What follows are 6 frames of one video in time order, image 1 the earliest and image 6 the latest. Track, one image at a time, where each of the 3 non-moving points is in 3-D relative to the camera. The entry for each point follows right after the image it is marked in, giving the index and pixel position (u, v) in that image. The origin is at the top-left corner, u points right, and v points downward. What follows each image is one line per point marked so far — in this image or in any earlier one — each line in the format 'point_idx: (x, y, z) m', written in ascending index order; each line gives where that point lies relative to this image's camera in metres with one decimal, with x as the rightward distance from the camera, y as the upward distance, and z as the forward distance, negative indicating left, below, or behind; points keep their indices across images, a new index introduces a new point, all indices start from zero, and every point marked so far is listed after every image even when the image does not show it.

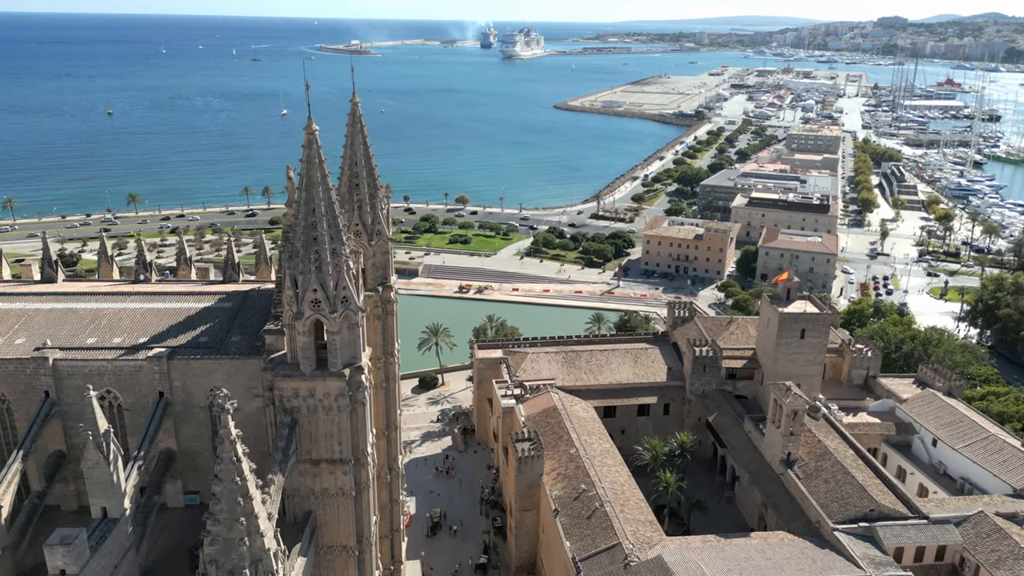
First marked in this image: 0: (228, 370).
0: (-6.5, -1.9, +16.6) m
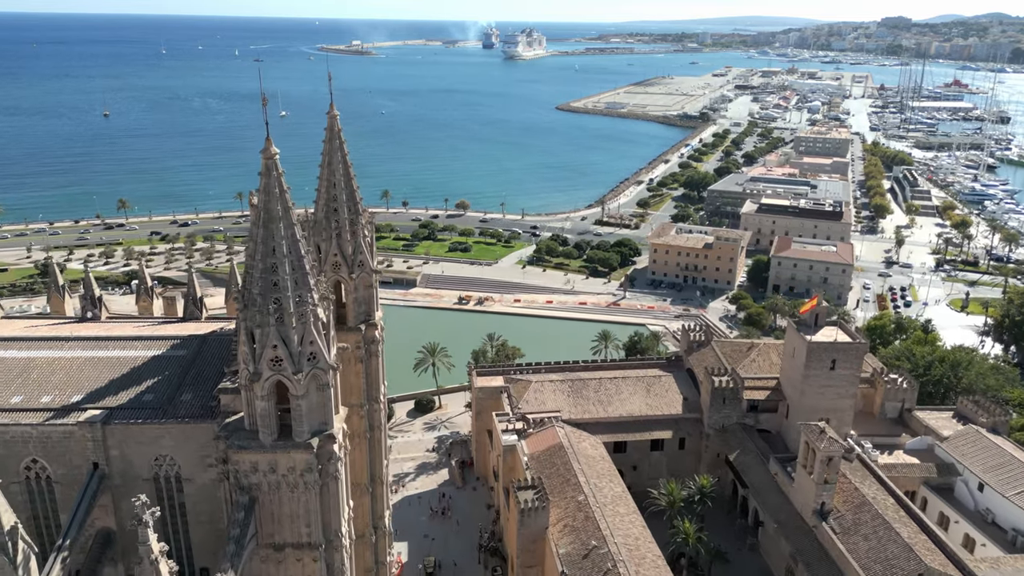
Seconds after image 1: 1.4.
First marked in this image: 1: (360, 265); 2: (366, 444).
0: (-6.5, -2.9, +13.9) m
1: (-3.8, +0.6, +18.0) m
2: (-3.8, -4.1, +19.0) m
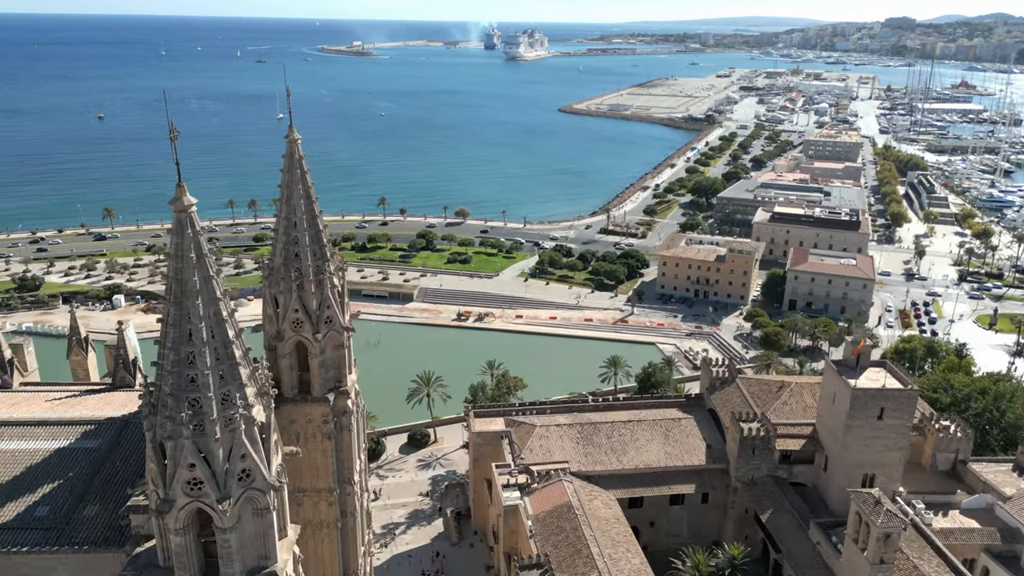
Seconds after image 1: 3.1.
0: (-6.5, -4.1, +10.6) m
1: (-3.7, -0.7, +14.7) m
2: (-3.8, -5.4, +15.7) m
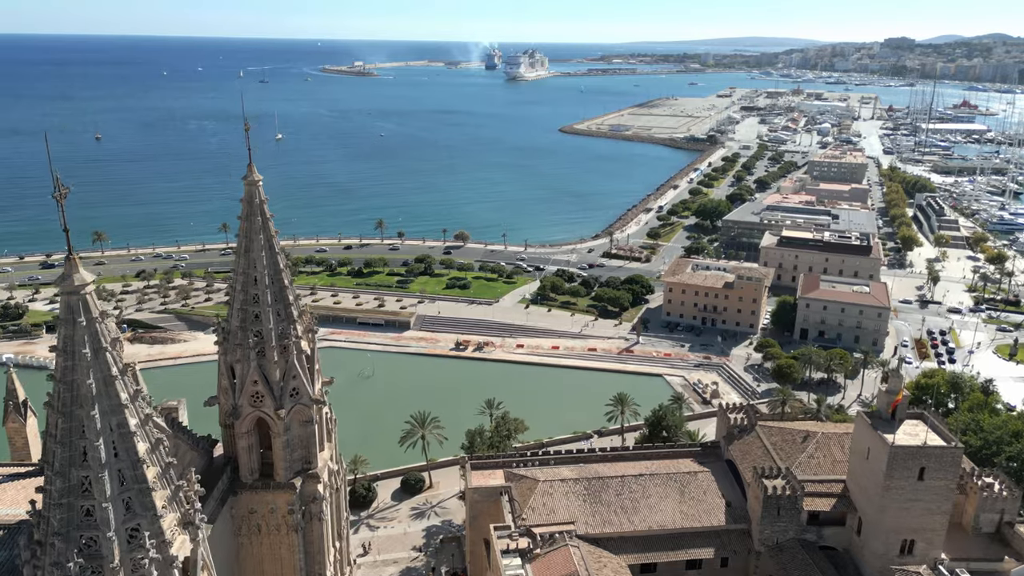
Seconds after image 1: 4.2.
0: (-6.5, -5.2, +8.3) m
1: (-3.8, -1.8, +12.4) m
2: (-3.8, -6.5, +13.3) m
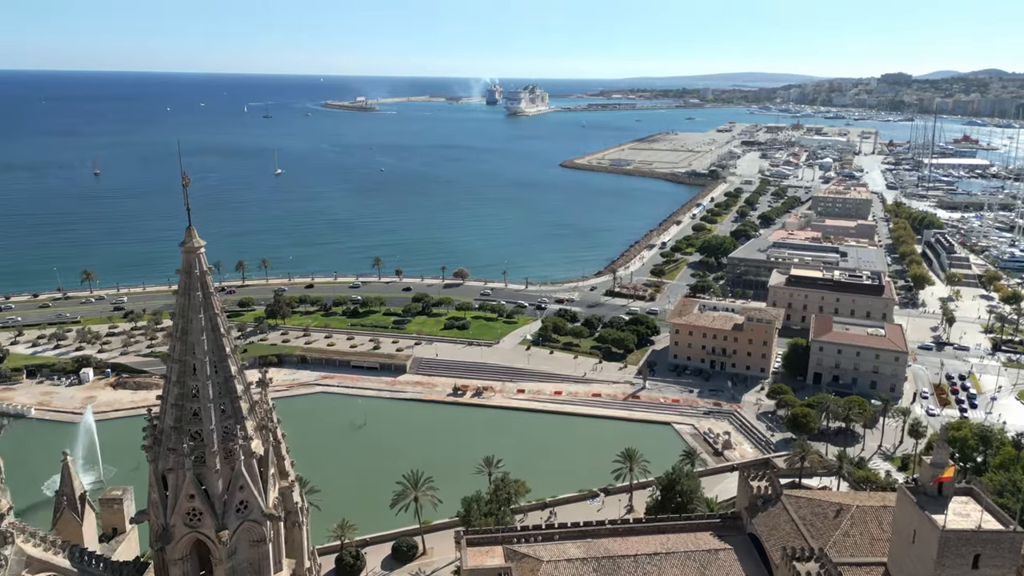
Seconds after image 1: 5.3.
0: (-6.5, -6.2, +5.8) m
1: (-3.8, -3.1, +10.1) m
2: (-3.8, -7.8, +10.7) m
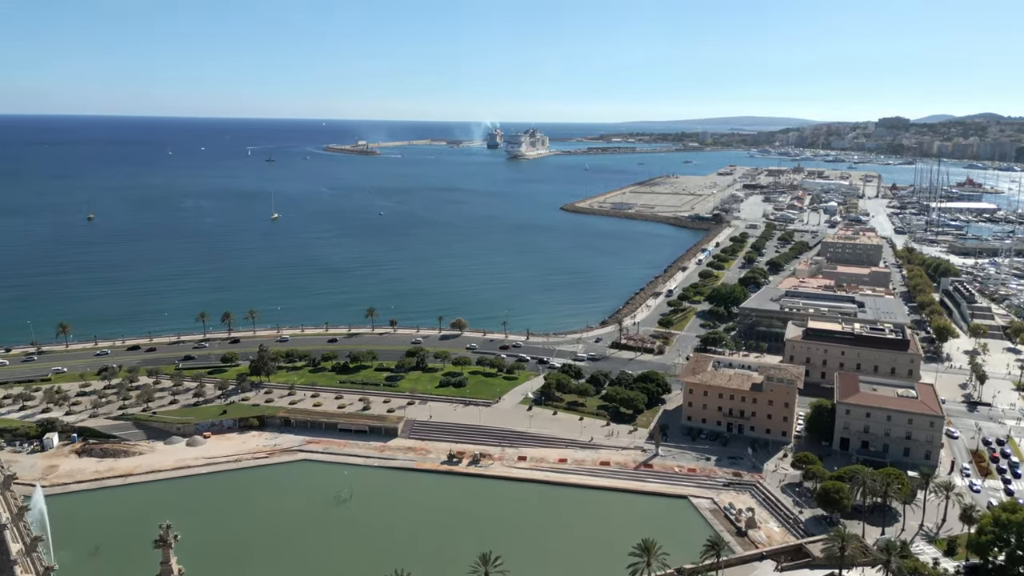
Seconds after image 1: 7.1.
0: (-6.5, -7.5, +1.4) m
1: (-3.8, -4.6, +5.9) m
2: (-3.8, -9.3, +6.2) m
